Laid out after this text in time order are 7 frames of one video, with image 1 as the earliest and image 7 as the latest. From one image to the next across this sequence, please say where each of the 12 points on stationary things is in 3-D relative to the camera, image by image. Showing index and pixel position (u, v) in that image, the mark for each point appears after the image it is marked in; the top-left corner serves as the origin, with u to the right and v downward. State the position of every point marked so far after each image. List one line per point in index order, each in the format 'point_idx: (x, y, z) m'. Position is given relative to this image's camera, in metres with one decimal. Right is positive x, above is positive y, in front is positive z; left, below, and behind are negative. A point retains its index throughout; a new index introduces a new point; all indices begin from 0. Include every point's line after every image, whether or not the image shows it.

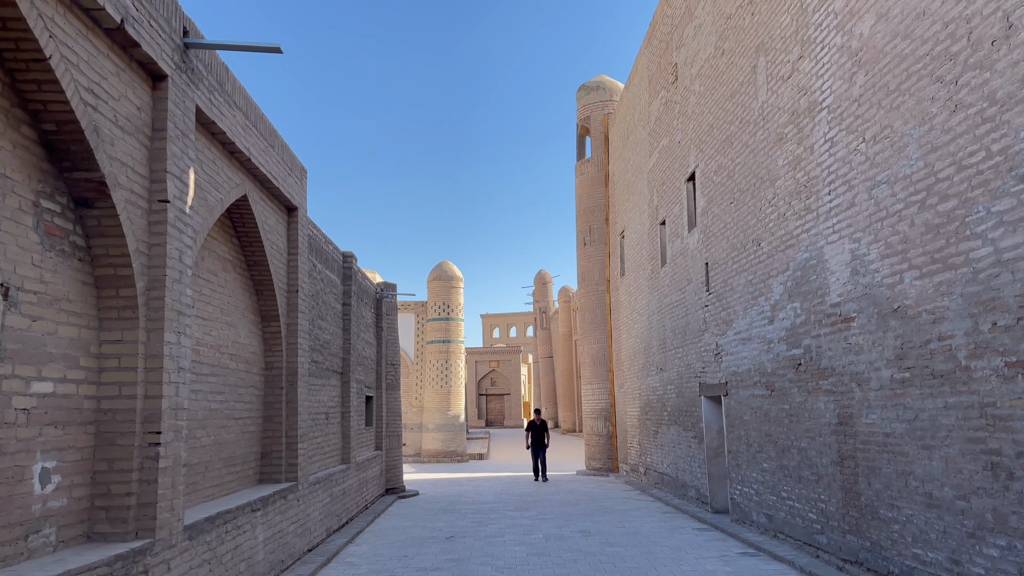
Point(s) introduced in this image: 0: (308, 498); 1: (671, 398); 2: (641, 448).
0: (-1.7, -1.8, +6.8) m
1: (+2.1, -1.5, +10.4) m
2: (+2.0, -2.5, +12.4) m
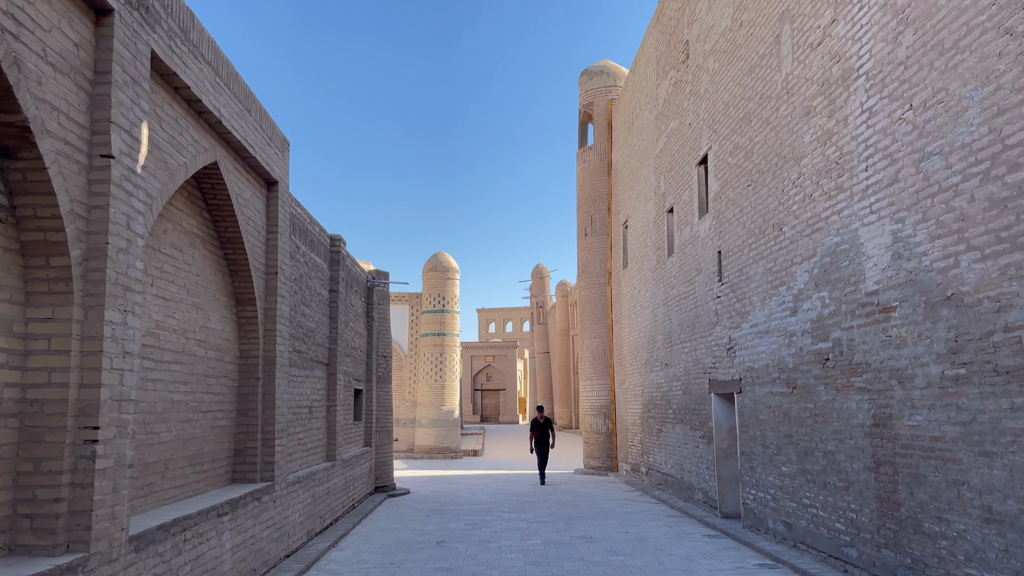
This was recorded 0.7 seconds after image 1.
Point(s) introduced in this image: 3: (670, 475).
0: (-1.8, -1.7, +6.2) m
1: (+2.0, -1.3, +9.9) m
2: (+2.0, -2.4, +11.8) m
3: (+2.0, -2.4, +10.2) m
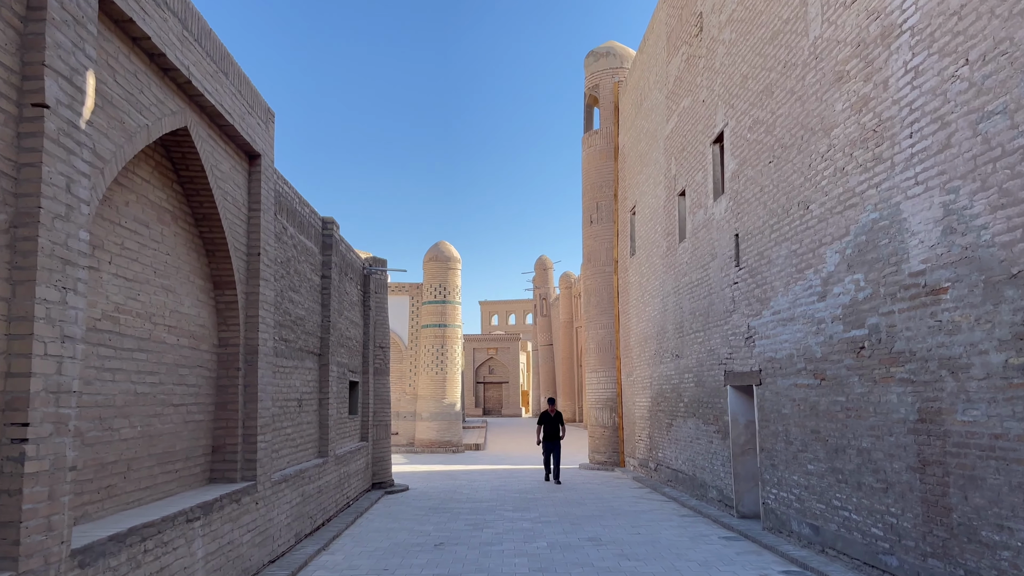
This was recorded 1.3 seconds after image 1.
0: (-1.7, -1.5, +5.7) m
1: (+2.1, -1.2, +9.4) m
2: (+2.0, -2.2, +11.3) m
3: (+2.1, -2.2, +9.7) m
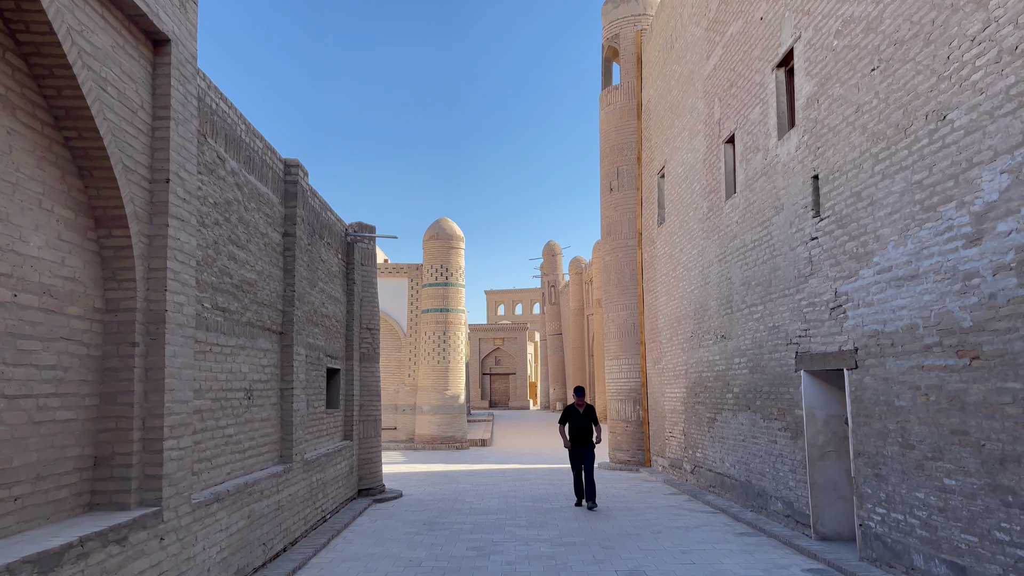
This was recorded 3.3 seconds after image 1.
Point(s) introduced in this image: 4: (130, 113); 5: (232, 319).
0: (-1.6, -1.2, +4.1) m
1: (+2.2, -0.9, +7.7) m
2: (+2.1, -1.8, +9.6) m
3: (+2.2, -1.9, +8.0) m
4: (-1.8, +0.8, +3.7) m
5: (-1.8, -0.2, +5.0) m
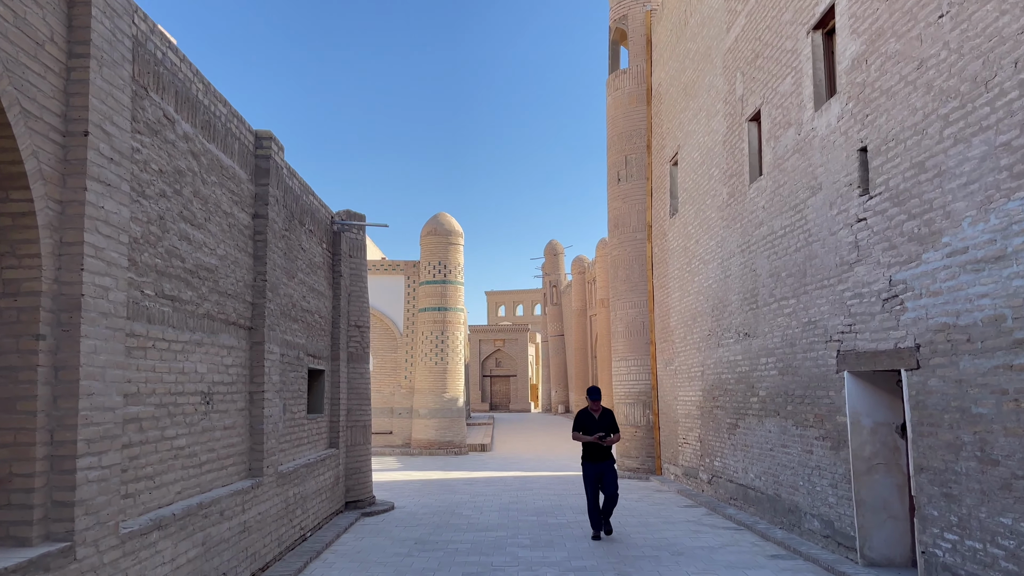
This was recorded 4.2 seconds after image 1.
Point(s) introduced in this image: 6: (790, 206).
0: (-1.6, -1.2, +3.3) m
1: (+2.2, -0.8, +6.9) m
2: (+2.2, -1.8, +8.9) m
3: (+2.2, -1.8, +7.2) m
4: (-1.8, +0.9, +2.9) m
5: (-1.7, -0.1, +4.2) m
6: (+2.2, +0.7, +6.4) m
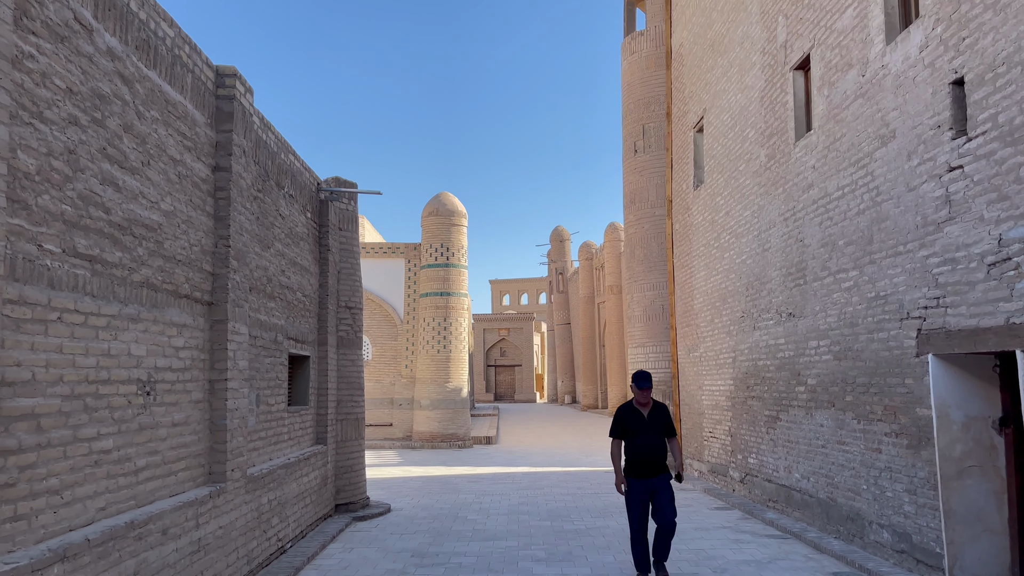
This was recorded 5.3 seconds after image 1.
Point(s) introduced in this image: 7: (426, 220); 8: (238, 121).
0: (-1.6, -1.0, +2.4) m
1: (+2.3, -0.6, +6.0) m
2: (+2.3, -1.5, +8.0) m
3: (+2.3, -1.6, +6.3) m
4: (-1.7, +1.1, +2.0) m
5: (-1.7, +0.1, +3.3) m
6: (+2.3, +0.9, +5.4) m
7: (-1.7, +1.3, +15.5) m
8: (-1.6, +1.0, +4.8) m
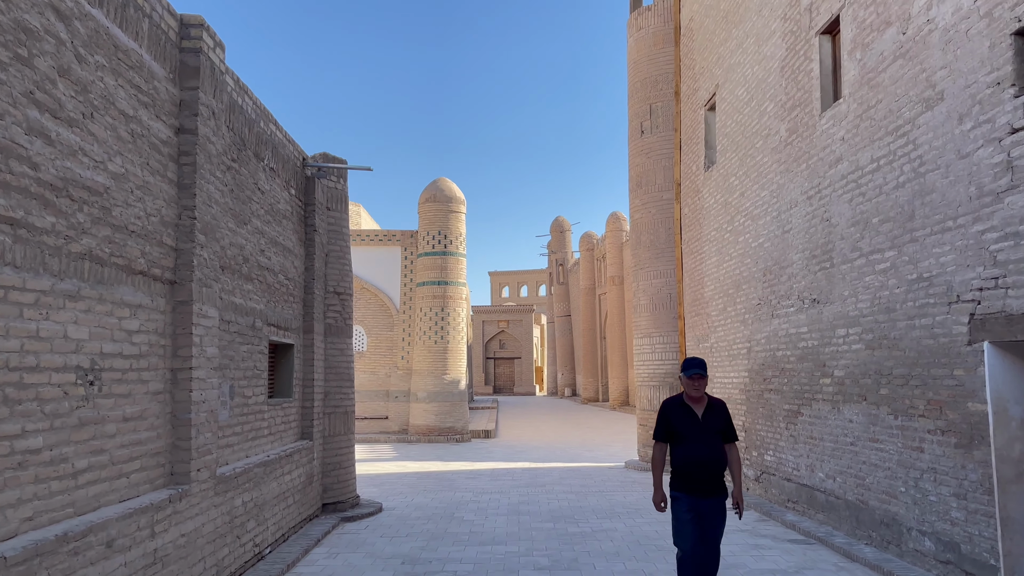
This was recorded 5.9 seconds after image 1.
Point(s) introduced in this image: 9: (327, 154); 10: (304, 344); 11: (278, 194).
0: (-1.6, -0.9, +1.9) m
1: (+2.3, -0.5, +5.5) m
2: (+2.3, -1.4, +7.5) m
3: (+2.3, -1.5, +5.8) m
4: (-1.7, +1.1, +1.5) m
5: (-1.7, +0.2, +2.8) m
6: (+2.3, +1.0, +4.9) m
7: (-1.7, +1.5, +15.0) m
8: (-1.6, +1.1, +4.2) m
9: (-1.6, +1.2, +7.1) m
10: (-1.7, -0.5, +6.5) m
11: (-1.7, +0.7, +5.9) m
